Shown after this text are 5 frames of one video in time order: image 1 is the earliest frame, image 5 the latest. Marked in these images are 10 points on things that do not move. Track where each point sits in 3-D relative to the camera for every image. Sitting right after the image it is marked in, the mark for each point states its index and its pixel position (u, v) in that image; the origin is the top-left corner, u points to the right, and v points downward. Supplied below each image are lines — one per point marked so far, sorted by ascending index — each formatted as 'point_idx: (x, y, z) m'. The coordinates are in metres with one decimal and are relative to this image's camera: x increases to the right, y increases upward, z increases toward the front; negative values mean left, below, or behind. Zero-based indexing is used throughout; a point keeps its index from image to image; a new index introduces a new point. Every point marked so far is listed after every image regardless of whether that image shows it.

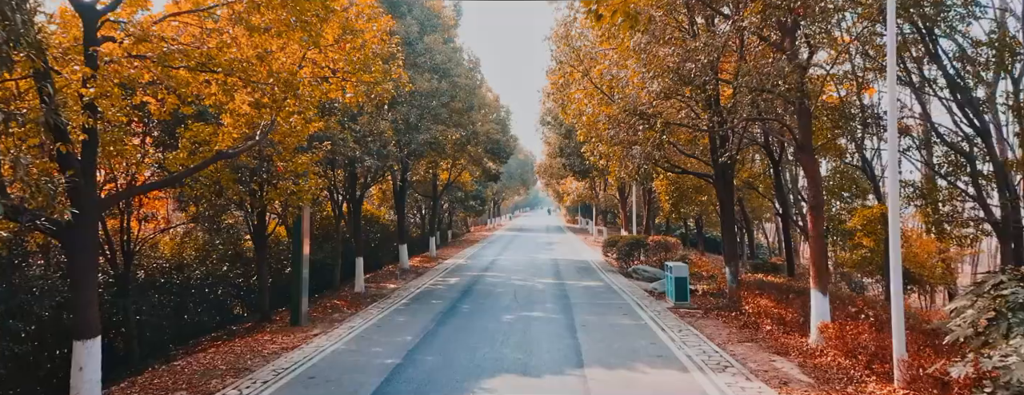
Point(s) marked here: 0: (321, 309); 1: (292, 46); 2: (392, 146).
0: (-4.1, -2.4, +12.8) m
1: (-2.8, +2.0, +7.9) m
2: (-2.7, +1.2, +13.5) m
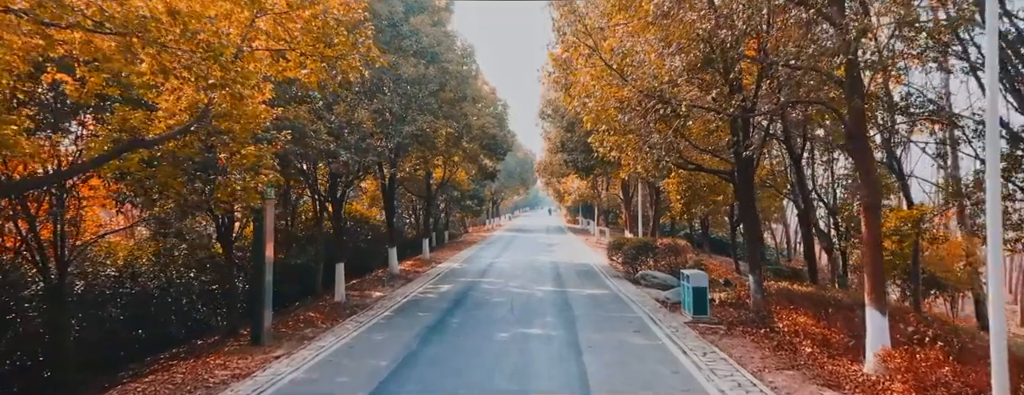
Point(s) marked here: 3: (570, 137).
0: (-4.2, -2.4, +11.4) m
1: (-2.9, +2.0, +6.4) m
2: (-2.8, +1.2, +12.0) m
3: (+1.8, +1.9, +18.9) m
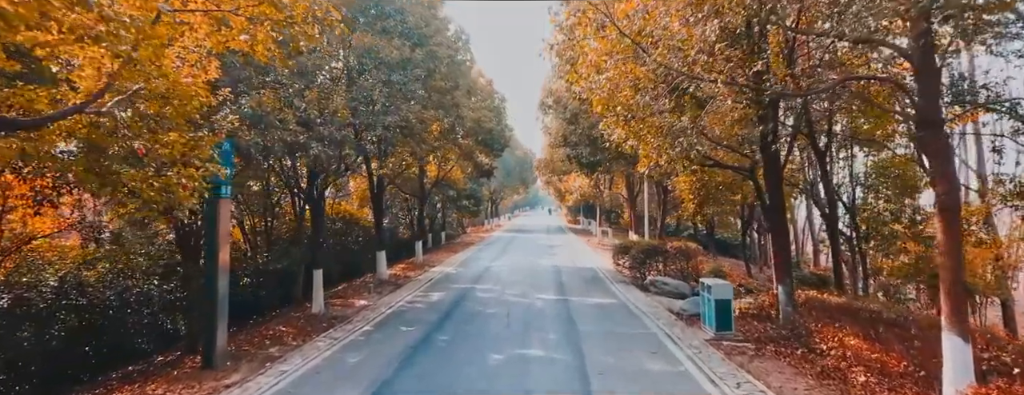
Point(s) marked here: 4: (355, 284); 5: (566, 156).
0: (-4.2, -2.4, +10.0) m
1: (-3.0, +2.0, +5.0) m
2: (-2.8, +1.2, +10.7) m
3: (+1.8, +2.0, +17.6) m
4: (-4.5, -2.4, +17.1) m
5: (+1.7, +1.3, +19.0) m
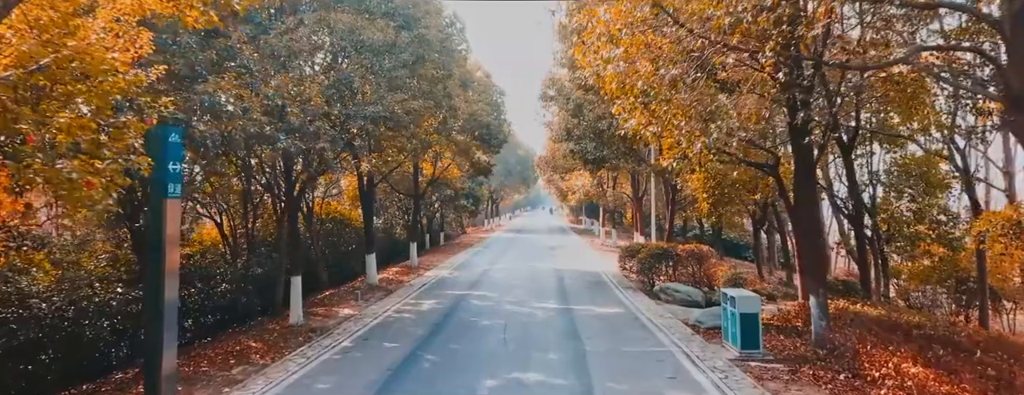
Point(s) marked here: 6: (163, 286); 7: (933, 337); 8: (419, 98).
0: (-4.3, -2.3, +8.9) m
1: (-3.0, +2.0, +3.9) m
2: (-2.9, +1.2, +9.5) m
3: (+1.7, +2.0, +16.4) m
4: (-4.5, -2.4, +16.0) m
5: (+1.7, +1.3, +17.8) m
6: (-4.0, -1.0, +7.0) m
7: (+5.5, -1.8, +7.9) m
8: (-1.9, +2.0, +12.3) m
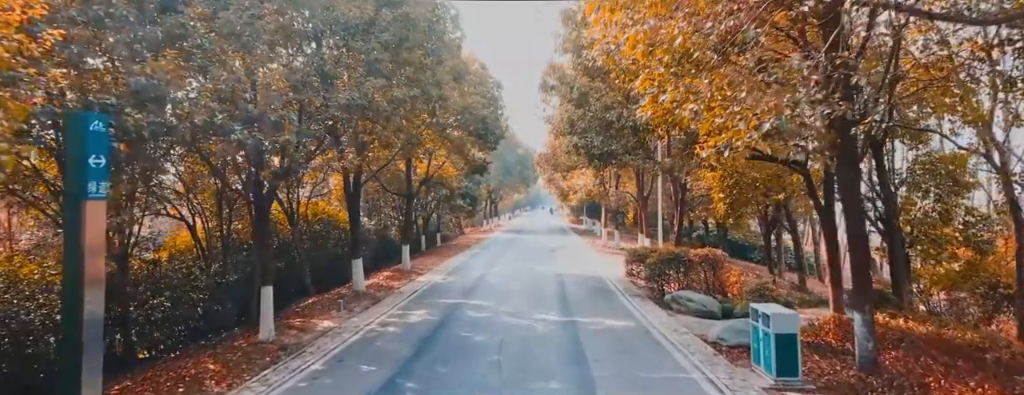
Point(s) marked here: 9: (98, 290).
0: (-4.3, -2.4, +7.6) m
1: (-3.1, +2.0, +2.7) m
2: (-2.9, +1.2, +8.3) m
3: (+1.7, +2.0, +15.2) m
4: (-4.5, -2.4, +14.8) m
5: (+1.6, +1.3, +16.6) m
6: (-4.1, -1.0, +5.8) m
7: (+5.4, -1.8, +6.6) m
8: (-2.0, +2.0, +11.1) m
9: (-4.0, -1.0, +5.8) m
